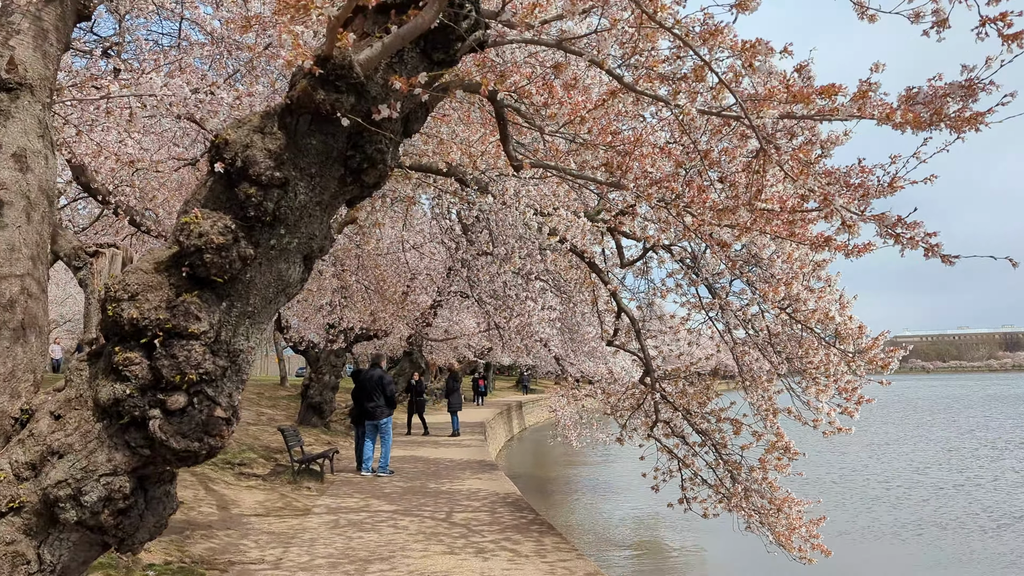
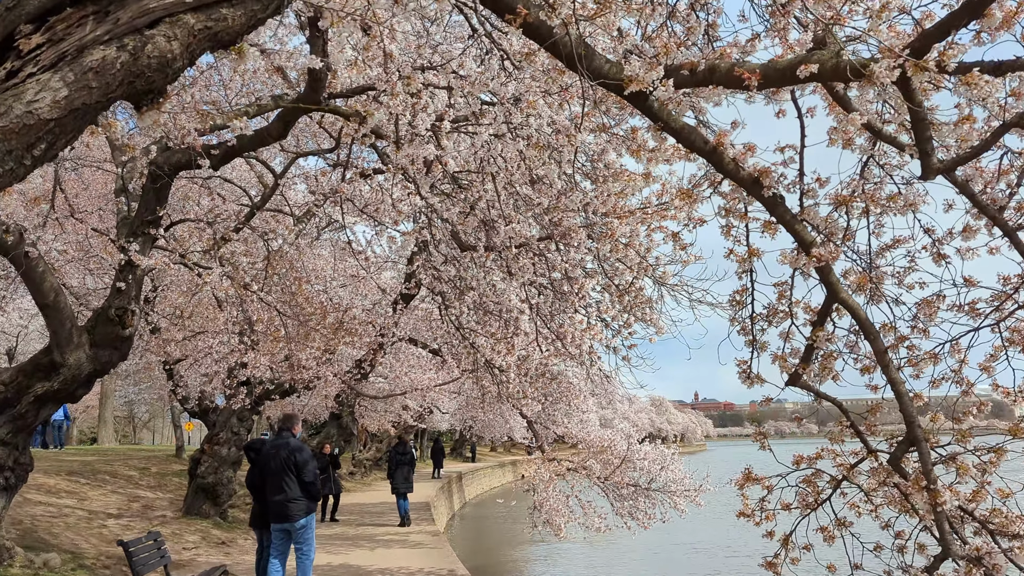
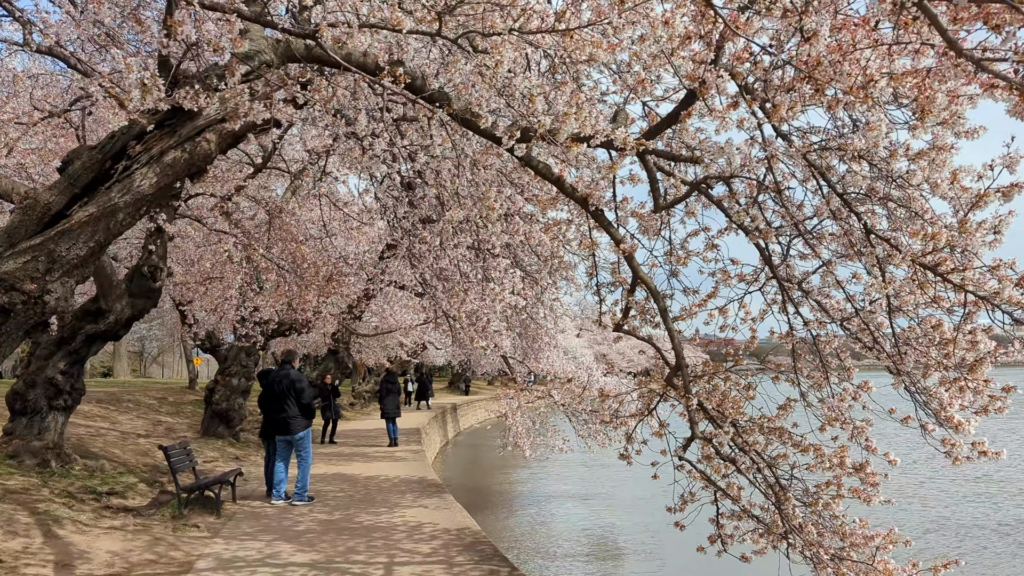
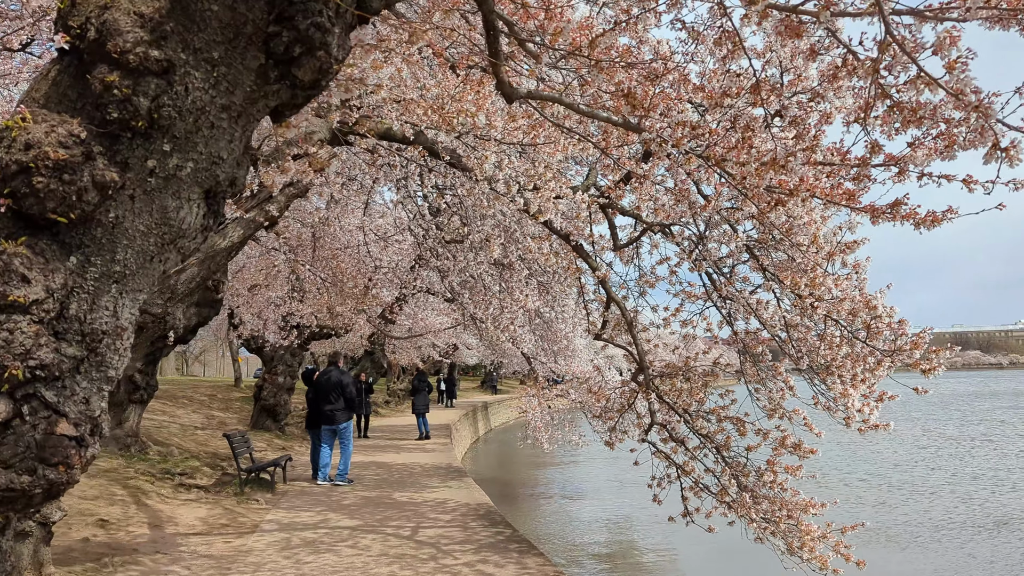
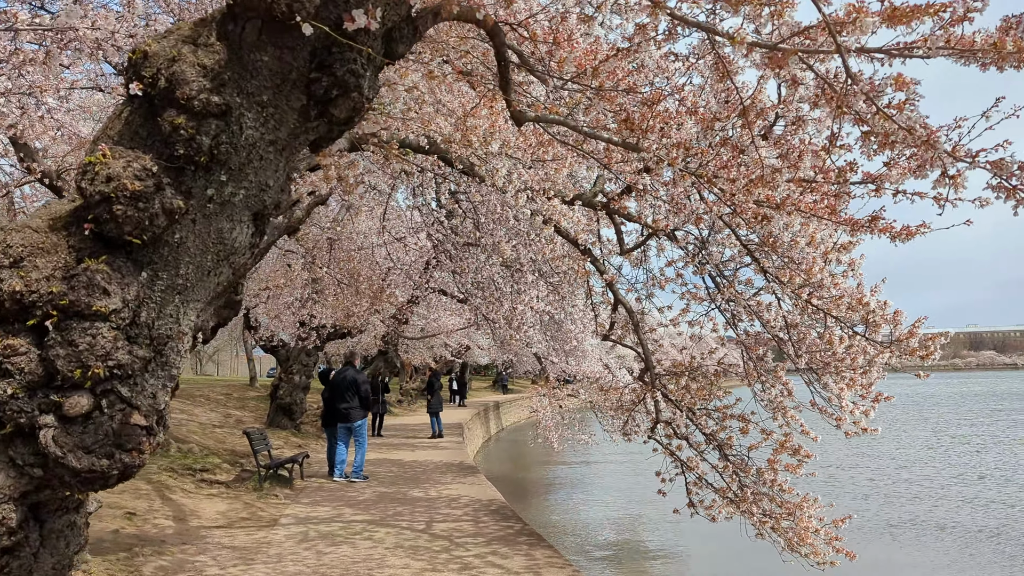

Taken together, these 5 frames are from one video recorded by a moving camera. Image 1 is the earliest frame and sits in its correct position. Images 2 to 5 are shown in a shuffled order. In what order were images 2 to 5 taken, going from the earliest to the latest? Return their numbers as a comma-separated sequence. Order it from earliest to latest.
5, 4, 3, 2
